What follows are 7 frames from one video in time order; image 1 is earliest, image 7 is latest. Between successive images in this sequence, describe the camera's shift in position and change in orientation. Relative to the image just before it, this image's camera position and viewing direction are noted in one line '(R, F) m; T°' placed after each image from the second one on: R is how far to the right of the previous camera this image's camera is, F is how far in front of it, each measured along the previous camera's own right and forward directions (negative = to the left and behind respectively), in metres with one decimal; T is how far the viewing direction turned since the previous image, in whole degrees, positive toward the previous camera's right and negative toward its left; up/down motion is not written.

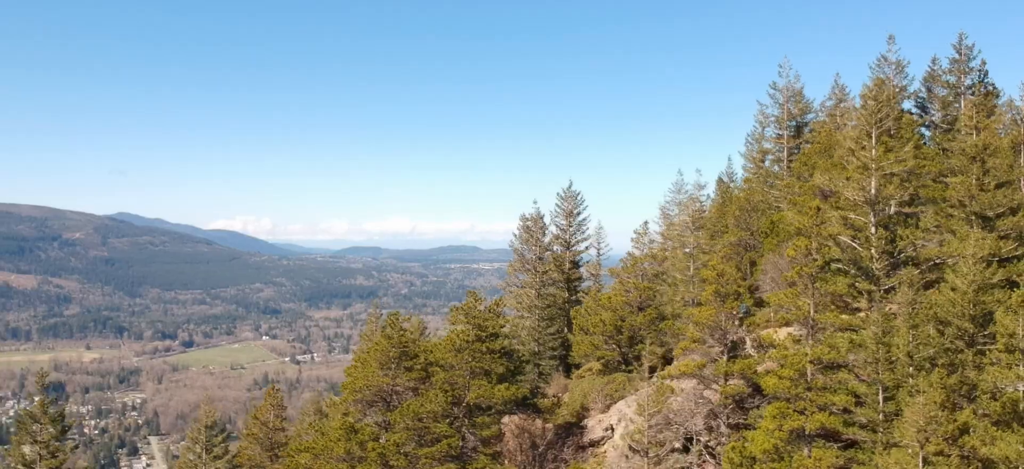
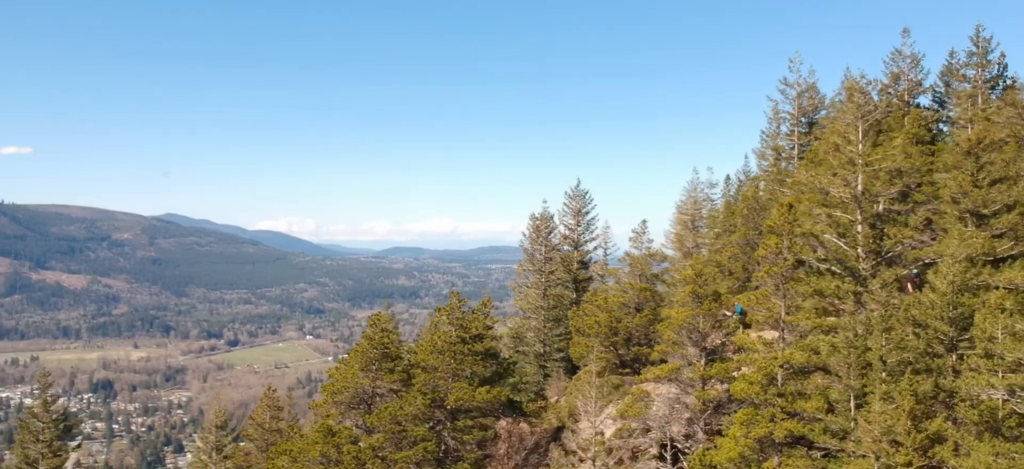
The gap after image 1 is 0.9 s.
(+1.9, +0.6) m; -2°
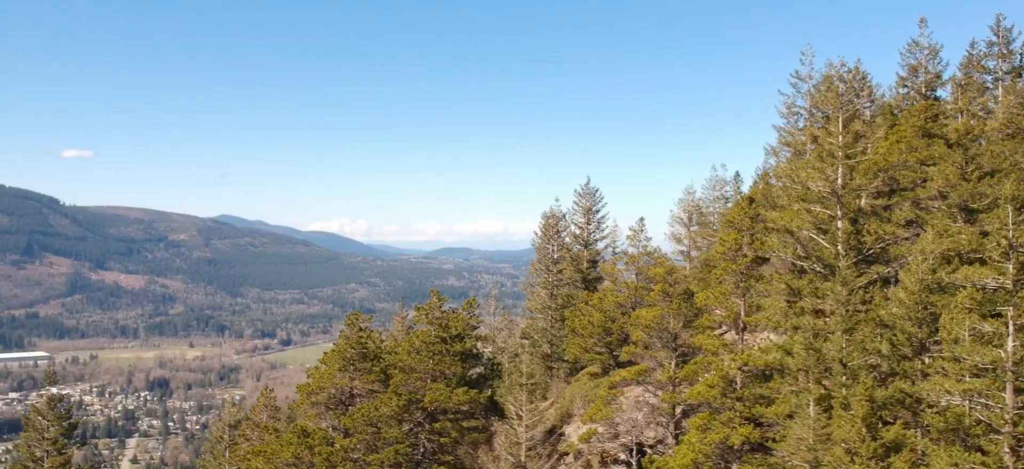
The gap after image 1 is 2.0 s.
(+2.2, +0.6) m; -2°
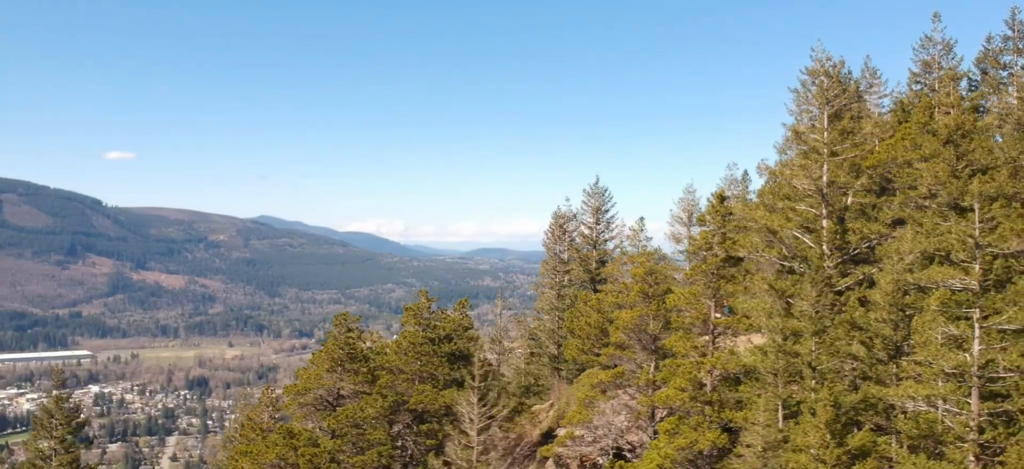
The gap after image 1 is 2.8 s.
(+1.4, +0.3) m; -1°
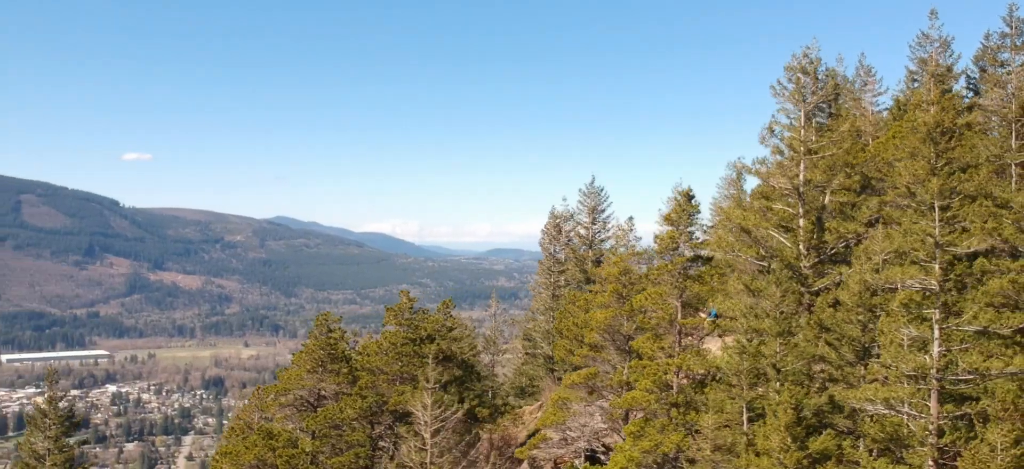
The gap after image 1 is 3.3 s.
(+1.1, +0.3) m; 0°
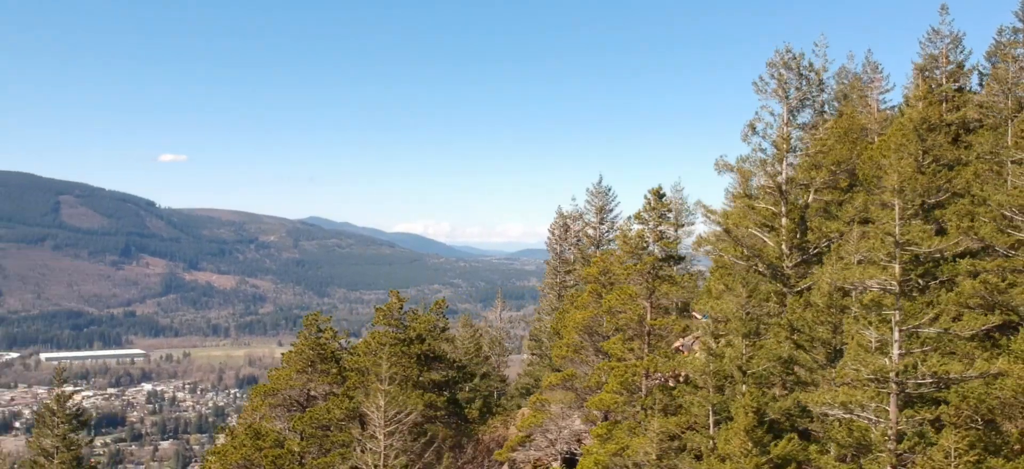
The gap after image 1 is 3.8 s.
(+1.3, +0.2) m; -1°
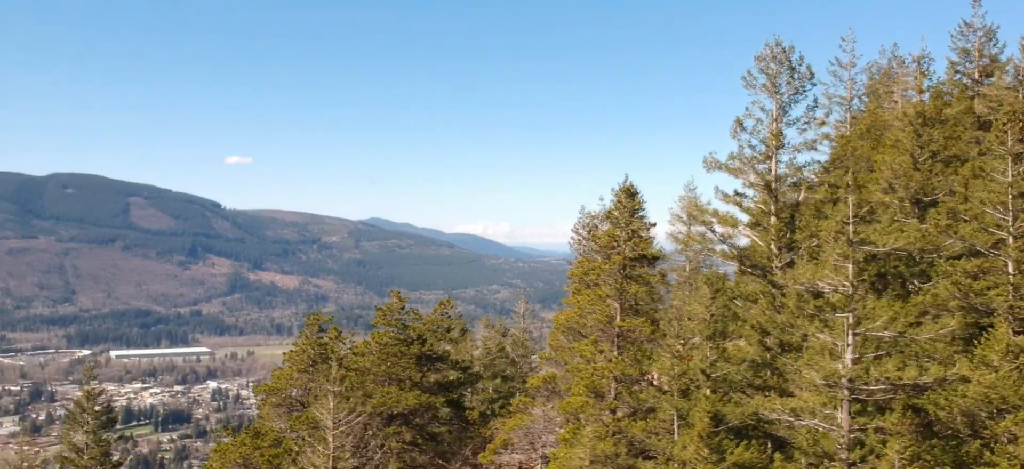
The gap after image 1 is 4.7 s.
(+1.7, +0.1) m; -3°
